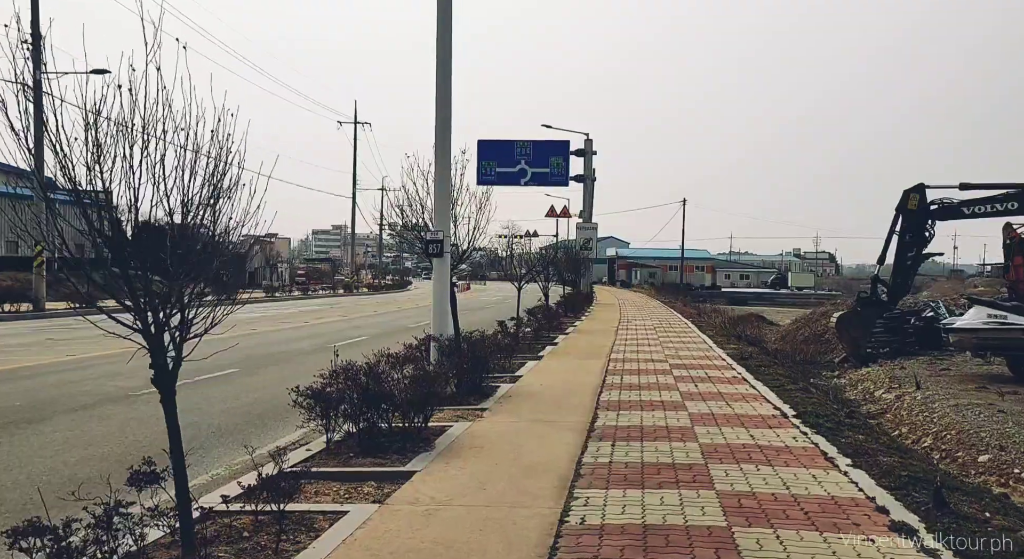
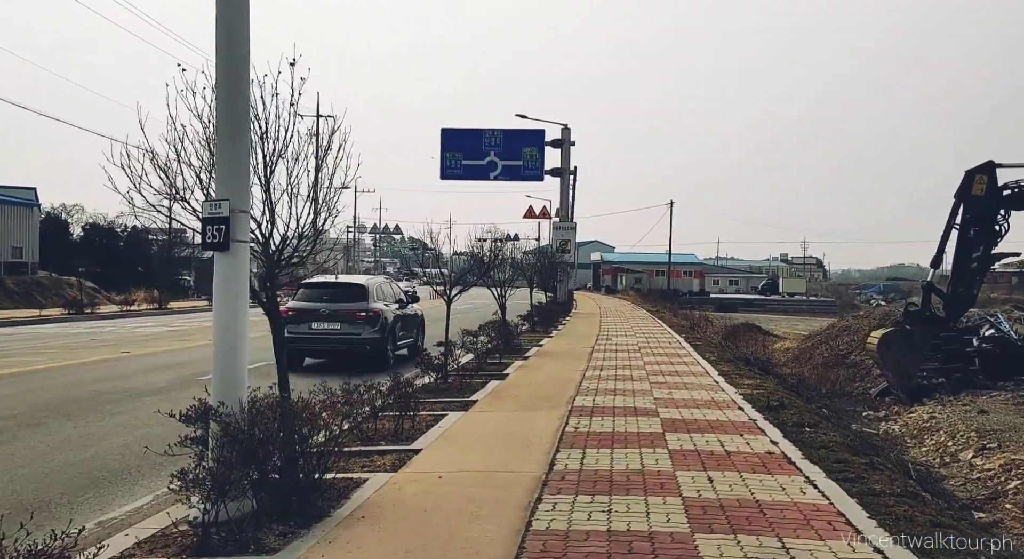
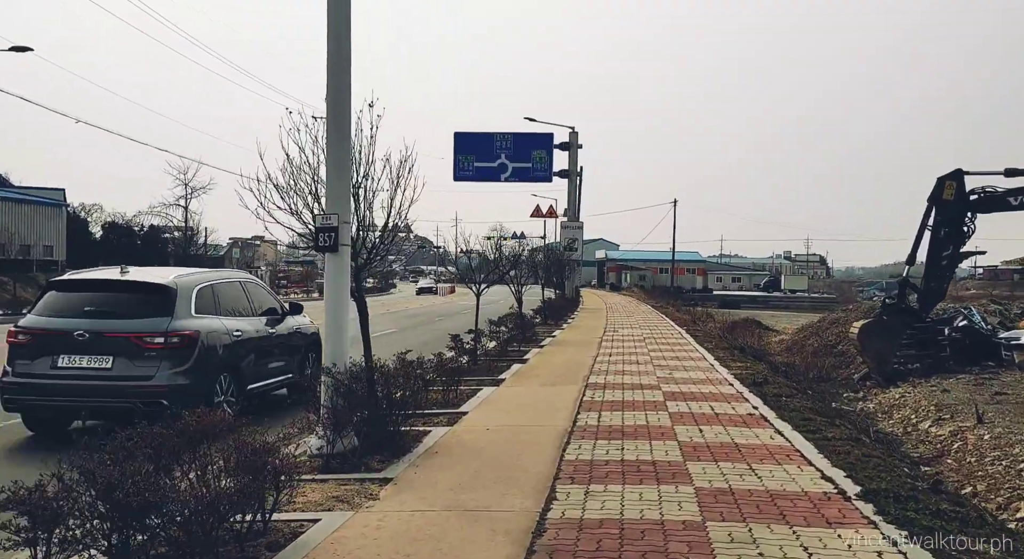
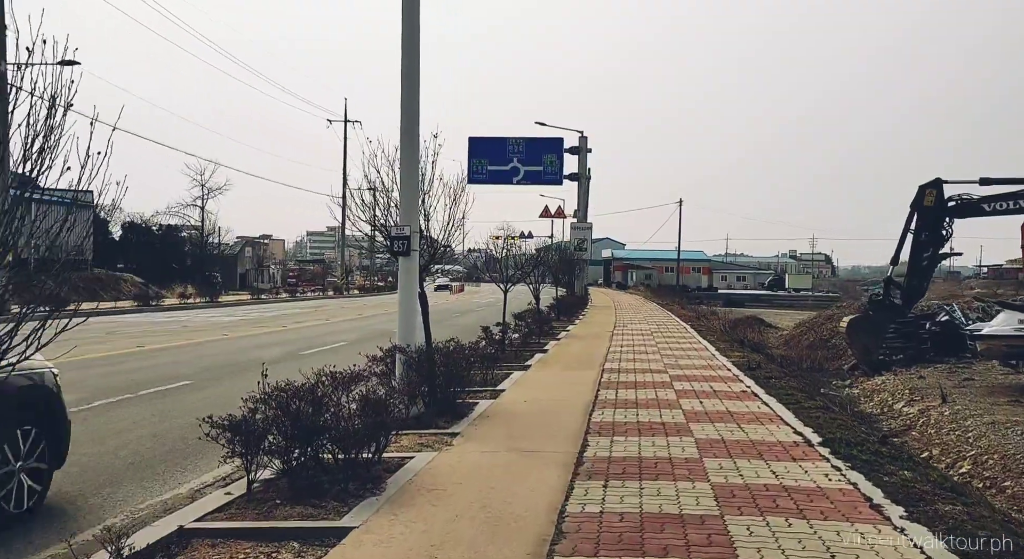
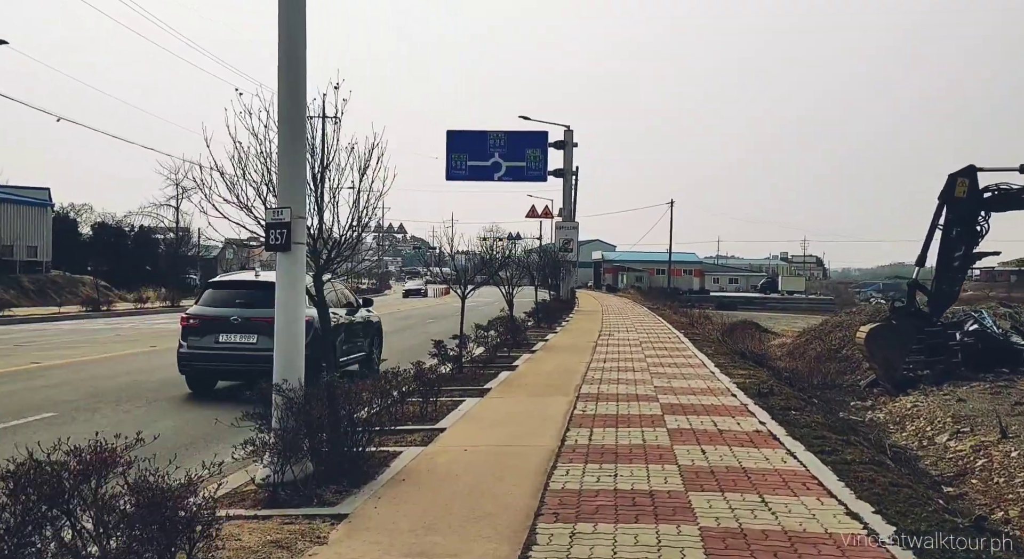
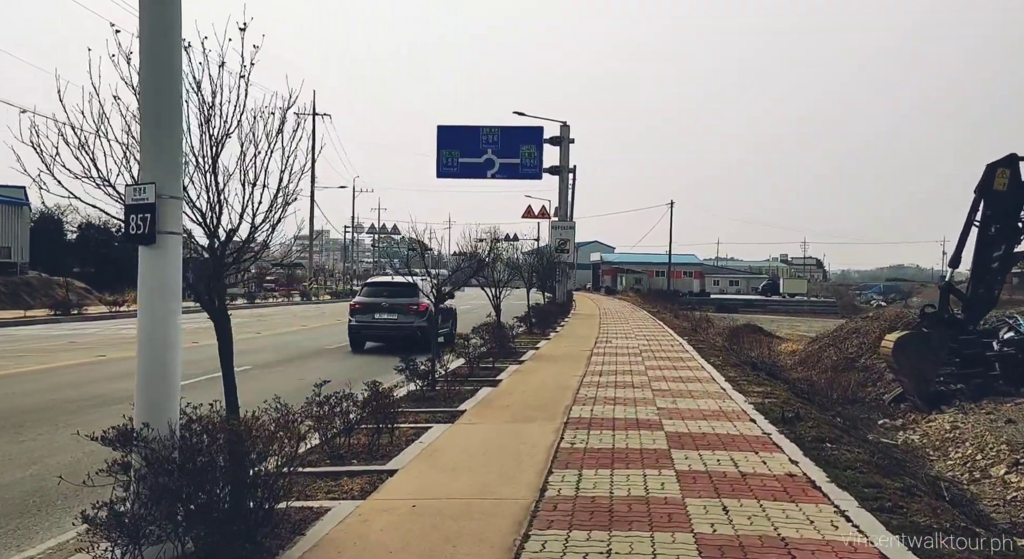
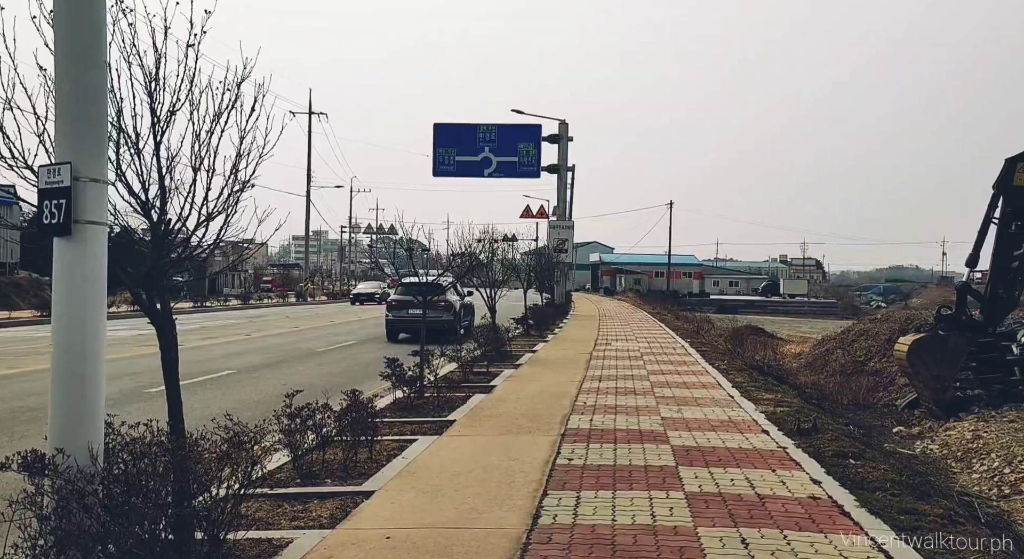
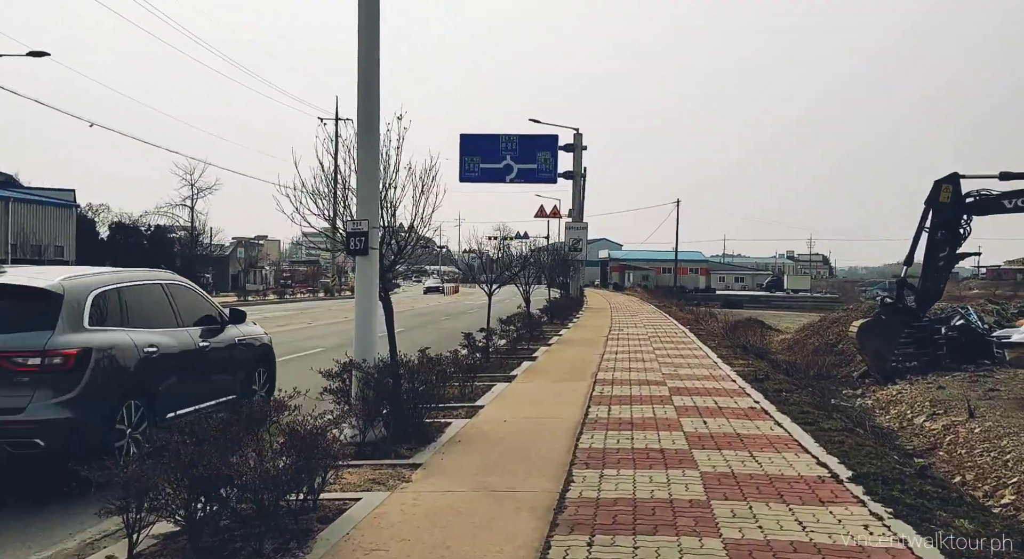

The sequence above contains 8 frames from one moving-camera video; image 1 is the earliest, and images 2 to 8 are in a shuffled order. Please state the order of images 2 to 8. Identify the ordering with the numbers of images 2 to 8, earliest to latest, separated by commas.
4, 8, 3, 5, 2, 6, 7
